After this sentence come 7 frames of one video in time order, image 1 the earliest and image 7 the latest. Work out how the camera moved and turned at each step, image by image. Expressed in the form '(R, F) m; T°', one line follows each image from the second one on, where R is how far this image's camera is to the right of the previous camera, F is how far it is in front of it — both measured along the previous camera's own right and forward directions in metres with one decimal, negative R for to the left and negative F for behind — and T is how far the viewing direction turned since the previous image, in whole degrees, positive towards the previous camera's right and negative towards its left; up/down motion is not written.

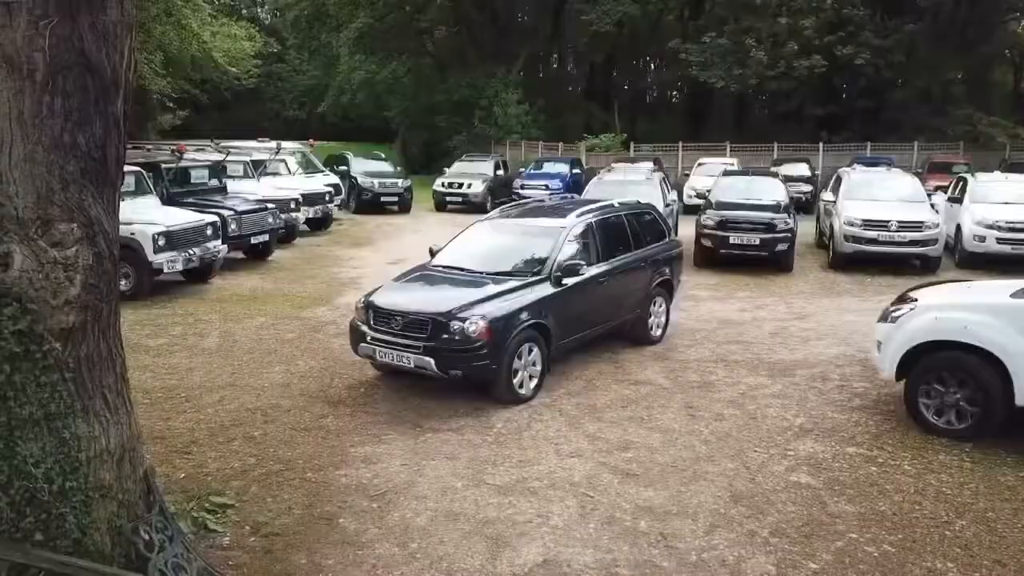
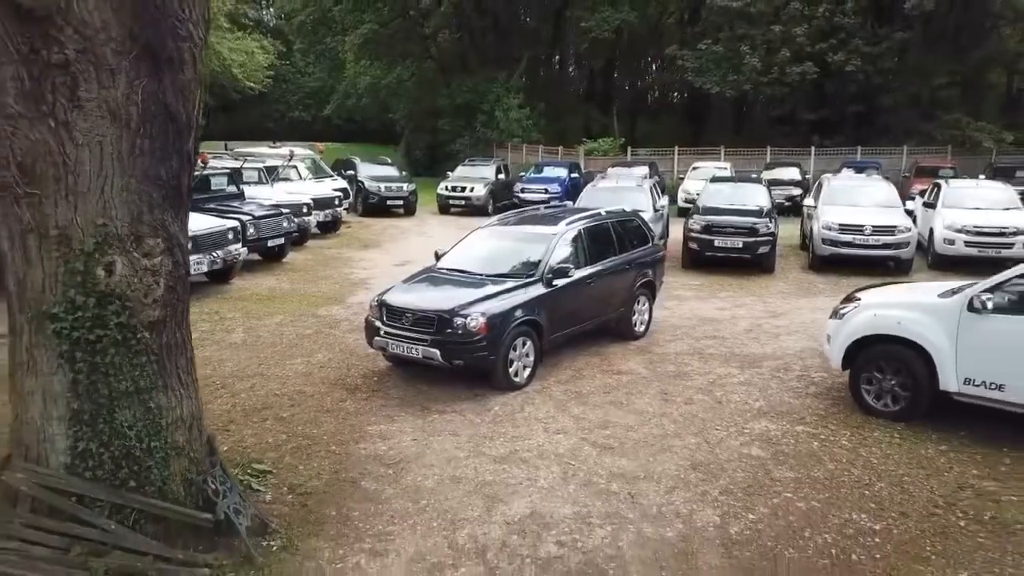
(+0.1, -0.9) m; 0°
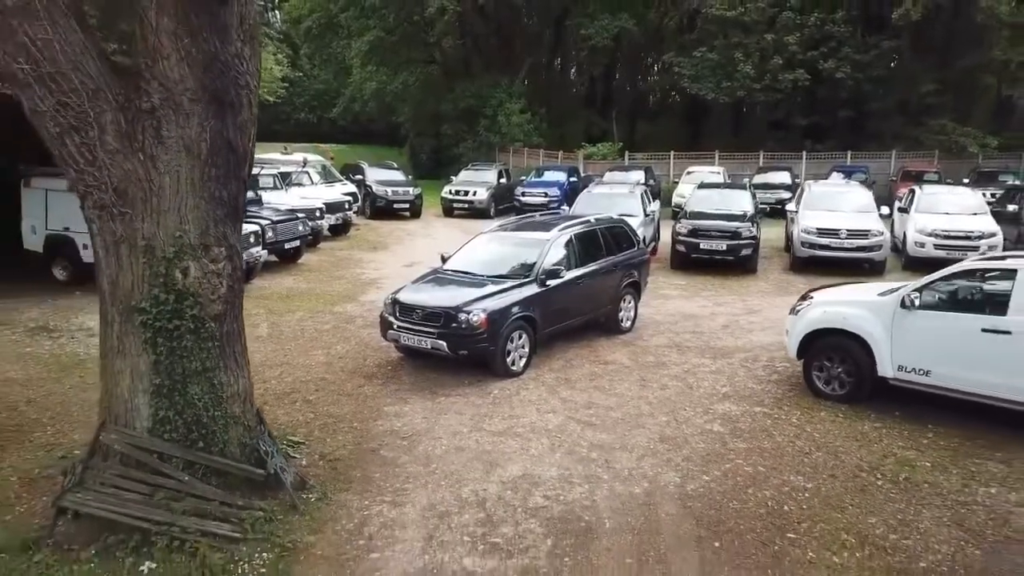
(+0.1, -1.0) m; 0°
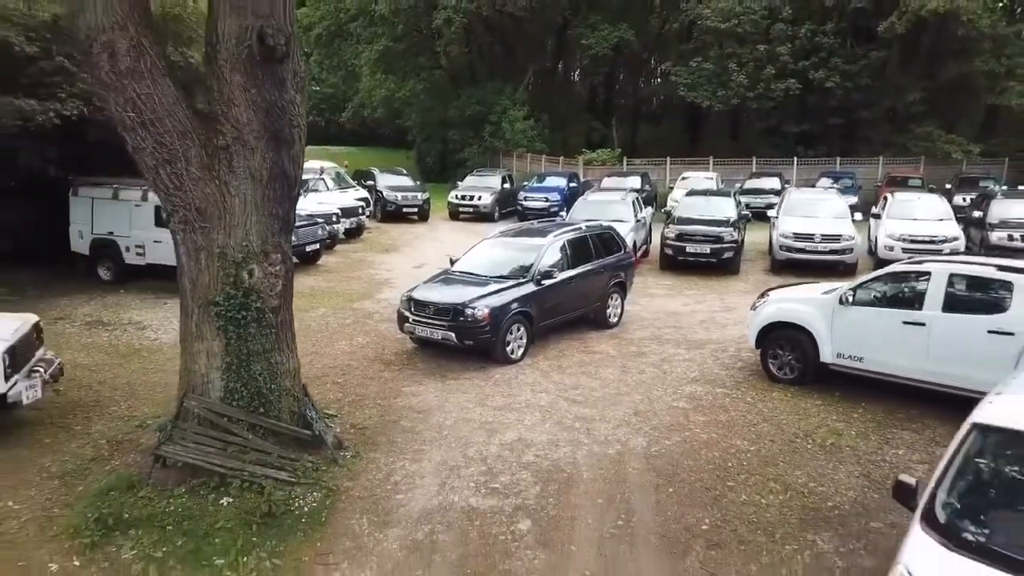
(+0.1, -1.4) m; 0°
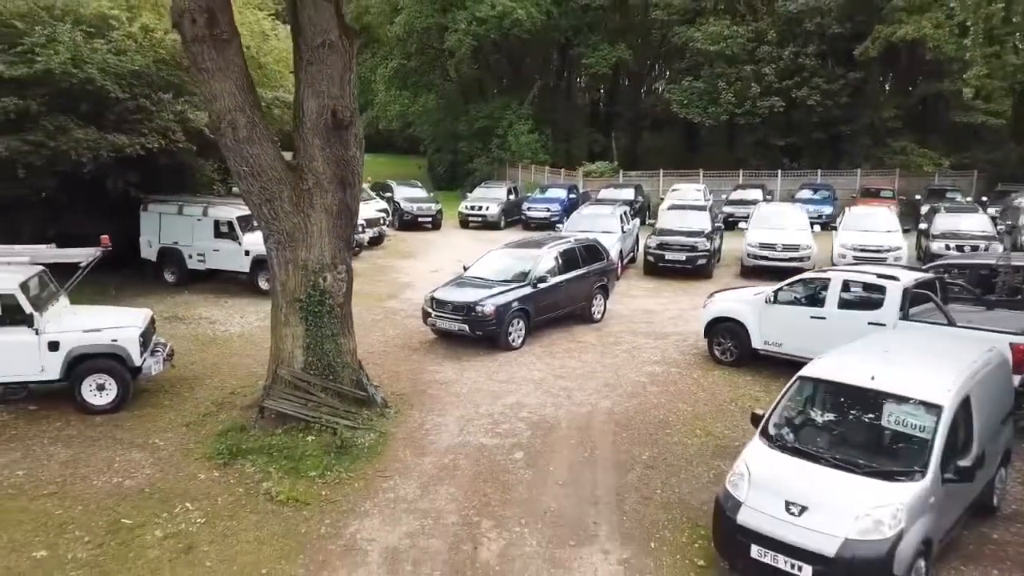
(+0.1, -2.6) m; -1°
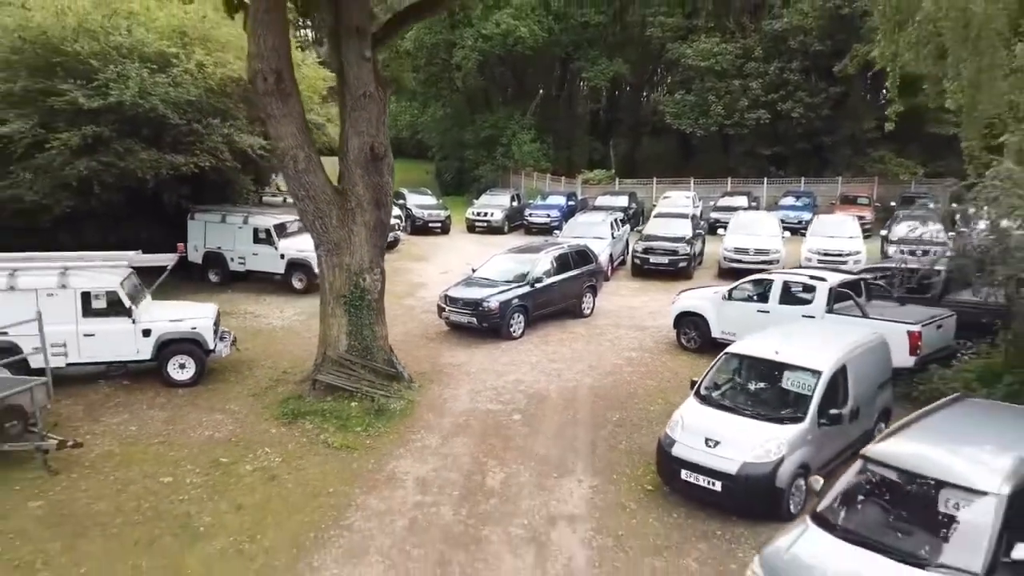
(+0.1, -2.4) m; 0°
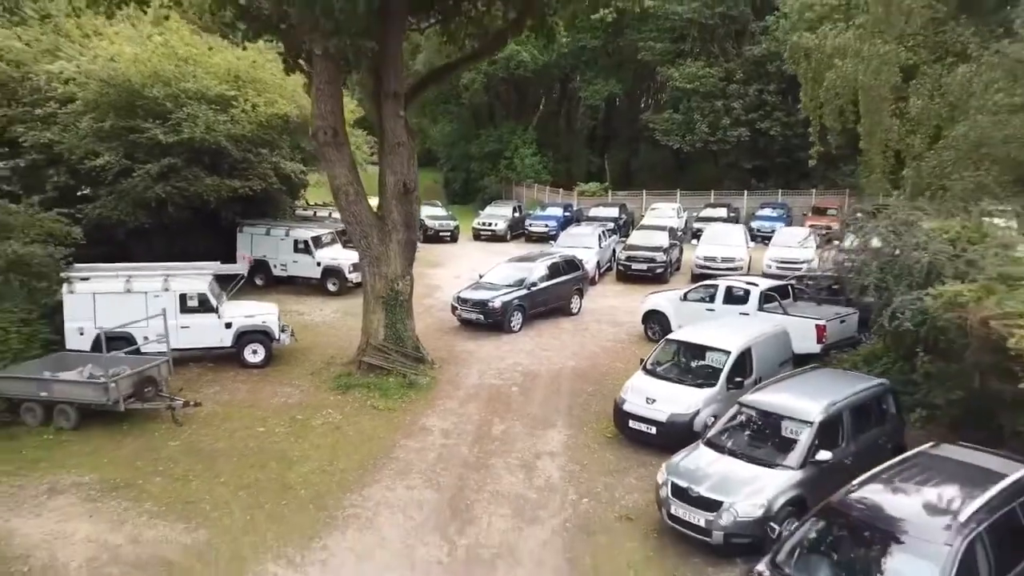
(+0.1, -3.4) m; 0°
